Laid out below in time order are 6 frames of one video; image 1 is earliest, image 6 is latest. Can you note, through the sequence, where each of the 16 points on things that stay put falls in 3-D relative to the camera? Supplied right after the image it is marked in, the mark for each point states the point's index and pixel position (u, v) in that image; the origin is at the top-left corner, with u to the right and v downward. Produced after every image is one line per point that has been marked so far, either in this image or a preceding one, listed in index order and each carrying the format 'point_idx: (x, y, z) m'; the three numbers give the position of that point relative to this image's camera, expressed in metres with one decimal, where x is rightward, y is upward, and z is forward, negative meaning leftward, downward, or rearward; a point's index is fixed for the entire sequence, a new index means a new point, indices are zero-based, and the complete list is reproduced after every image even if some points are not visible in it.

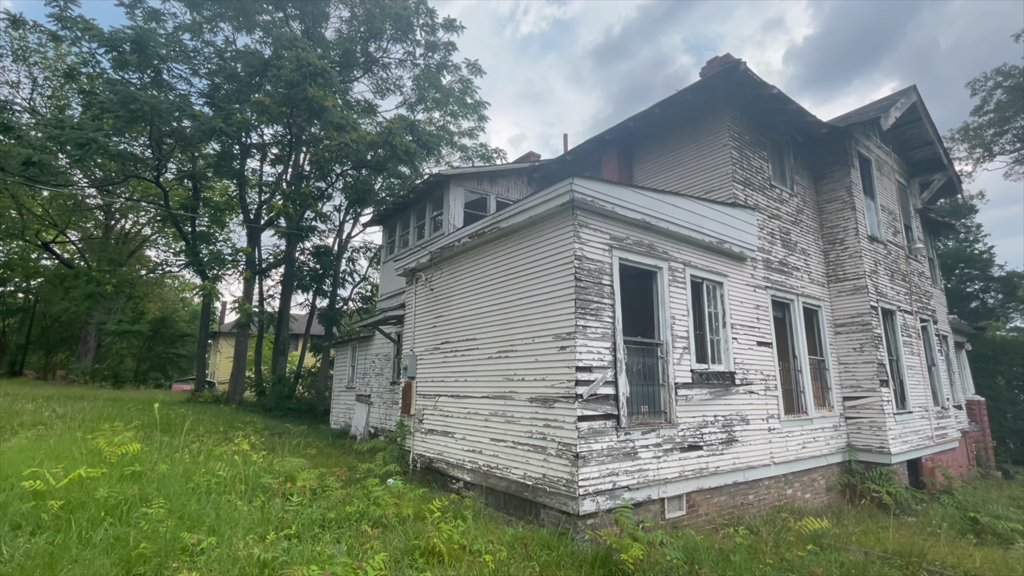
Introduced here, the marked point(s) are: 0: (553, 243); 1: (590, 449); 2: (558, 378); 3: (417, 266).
0: (+0.5, +0.6, +6.3) m
1: (+0.9, -1.8, +5.6) m
2: (+0.5, -1.1, +5.9) m
3: (-1.8, +0.4, +9.2) m
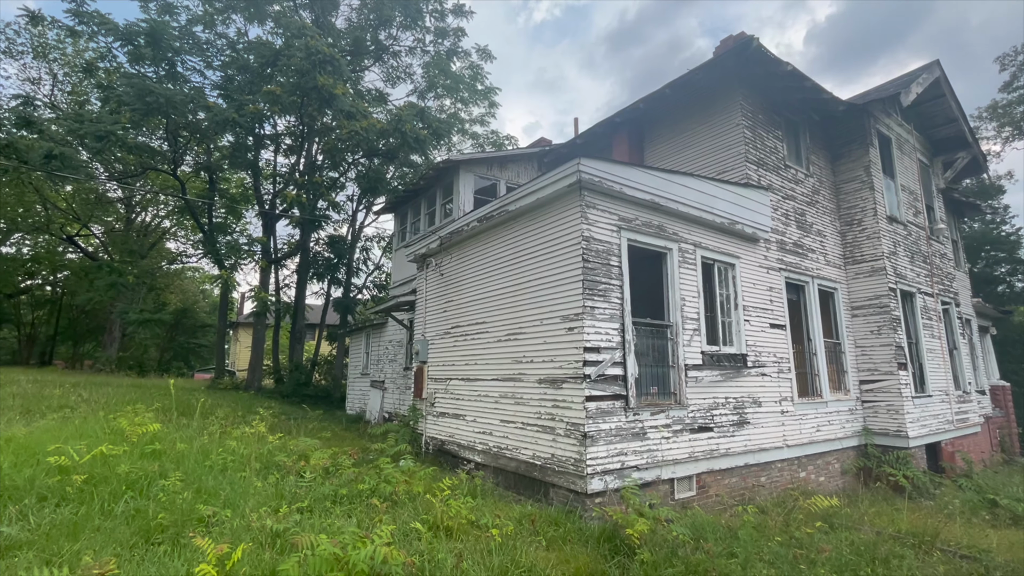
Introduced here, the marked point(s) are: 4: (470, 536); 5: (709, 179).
0: (+0.6, +0.8, +6.3) m
1: (+1.0, -1.6, +5.6) m
2: (+0.6, -0.8, +5.9) m
3: (-1.6, +0.7, +9.3) m
4: (-0.3, -2.0, +4.1) m
5: (+2.9, +1.6, +7.3) m
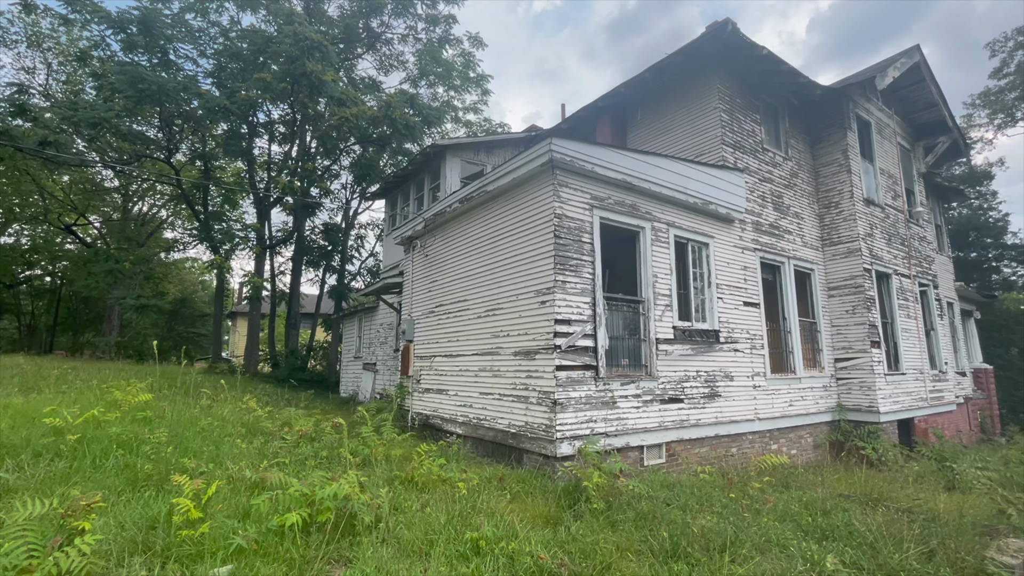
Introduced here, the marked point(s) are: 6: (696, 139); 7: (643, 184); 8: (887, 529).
0: (+0.3, +1.1, +6.5) m
1: (+0.7, -1.3, +5.9) m
2: (+0.3, -0.5, +6.2) m
3: (-1.9, +1.0, +9.5) m
4: (-0.7, -1.8, +4.4) m
5: (+2.6, +2.0, +7.5) m
6: (+3.4, +2.8, +9.2) m
7: (+1.8, +1.5, +7.0) m
8: (+3.1, -2.0, +4.1) m
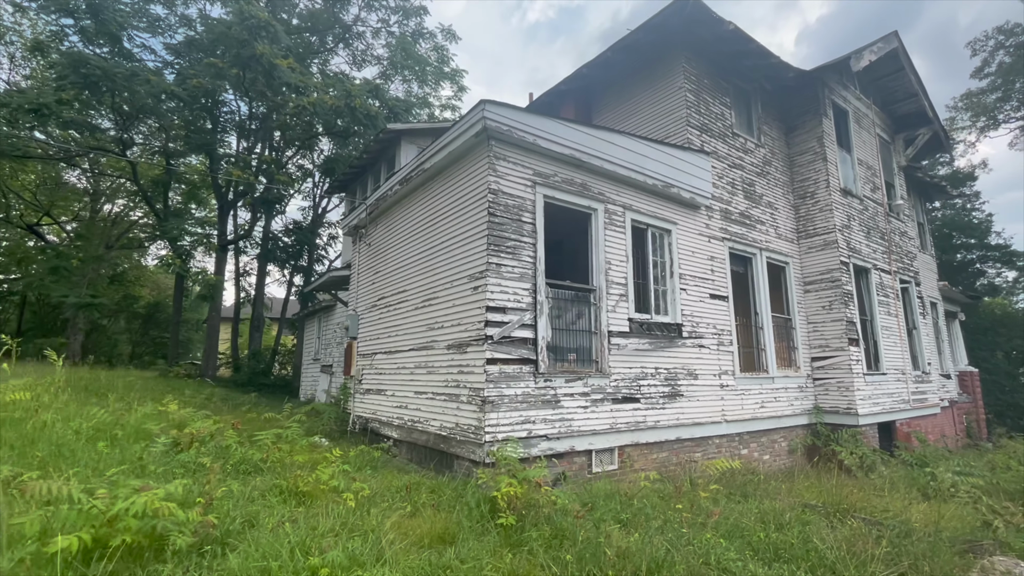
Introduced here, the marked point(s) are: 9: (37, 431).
0: (-0.5, +1.3, +5.9) m
1: (-0.1, -1.1, +5.2) m
2: (-0.5, -0.4, +5.5) m
3: (-2.7, +1.1, +8.8) m
4: (-1.4, -1.6, +3.7) m
5: (+1.8, +2.1, +6.9) m
6: (+2.6, +2.9, +8.6) m
7: (+1.0, +1.6, +6.4) m
8: (+2.4, -1.8, +3.4) m
9: (-4.1, -1.2, +4.3) m
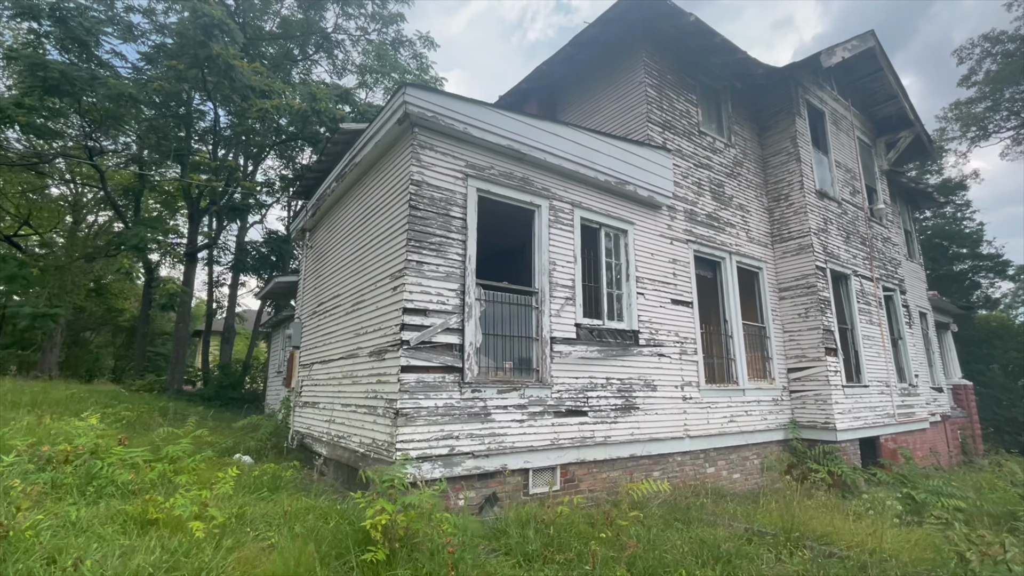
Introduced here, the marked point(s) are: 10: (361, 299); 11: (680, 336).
0: (-1.2, +1.3, +5.4) m
1: (-0.9, -1.1, +4.6) m
2: (-1.2, -0.4, +4.9) m
3: (-3.5, +1.0, +8.4) m
4: (-2.2, -1.5, +3.1) m
5: (+1.0, +2.1, +6.4) m
6: (+1.8, +2.8, +8.2) m
7: (+0.3, +1.6, +5.9) m
8: (+1.6, -1.7, +2.9) m
9: (-4.9, -1.2, +3.8) m
10: (-1.8, -0.1, +5.8) m
11: (+2.4, -0.7, +7.2) m
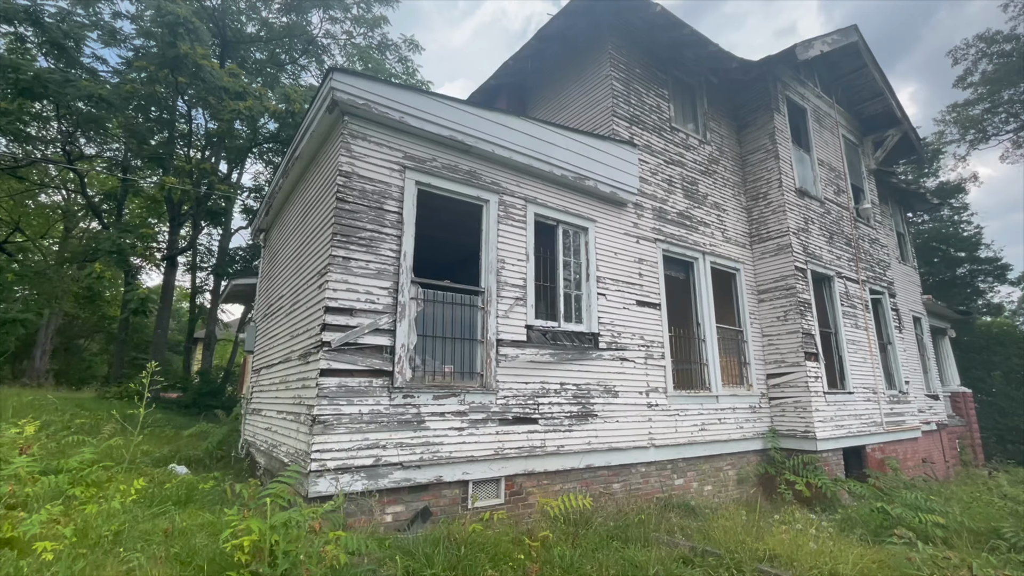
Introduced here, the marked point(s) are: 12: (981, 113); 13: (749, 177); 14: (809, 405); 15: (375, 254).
0: (-1.9, +1.3, +5.1) m
1: (-1.5, -1.1, +4.3) m
2: (-1.8, -0.3, +4.6) m
3: (-4.1, +1.0, +8.1) m
4: (-2.8, -1.5, +2.8) m
5: (+0.4, +2.1, +6.1) m
6: (+1.2, +2.8, +7.9) m
7: (-0.3, +1.6, +5.6) m
8: (+1.0, -1.7, +2.5) m
9: (-5.5, -1.2, +3.4) m
10: (-2.4, -0.1, +5.5) m
11: (+1.8, -0.7, +6.8) m
12: (+18.7, +7.1, +19.9) m
13: (+4.4, +2.1, +9.3) m
14: (+4.6, -1.8, +7.8) m
15: (-1.3, +0.3, +4.7) m
